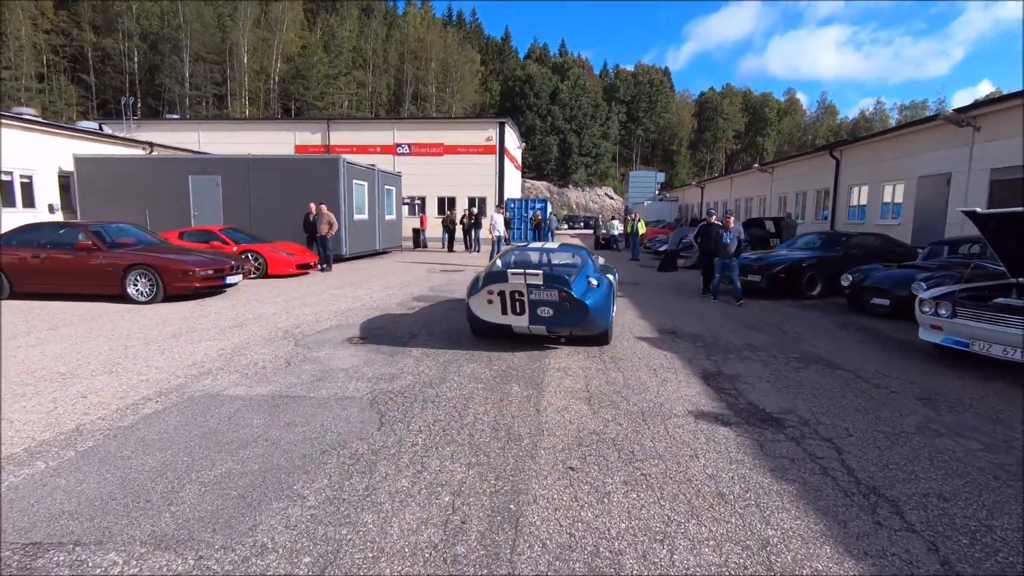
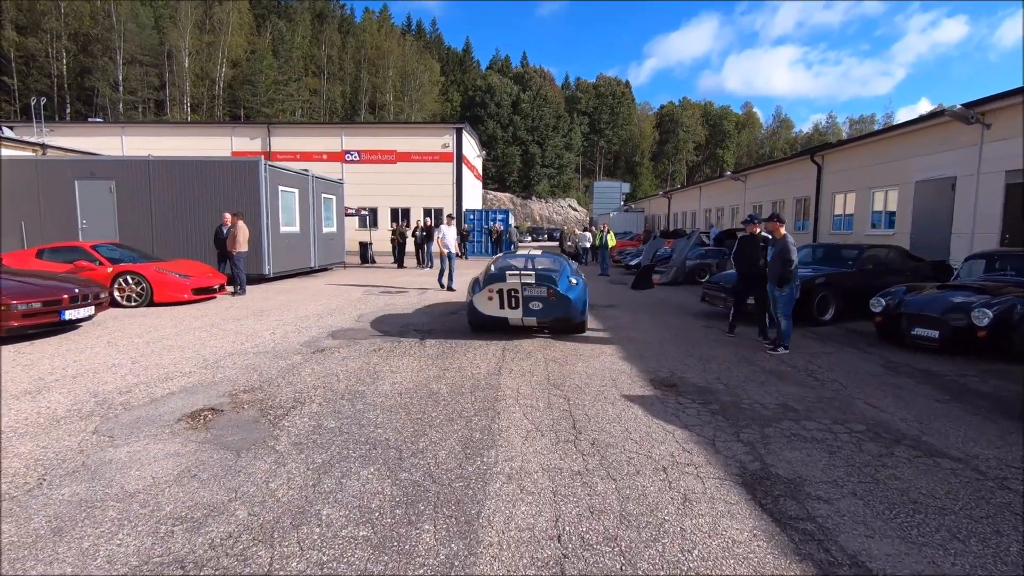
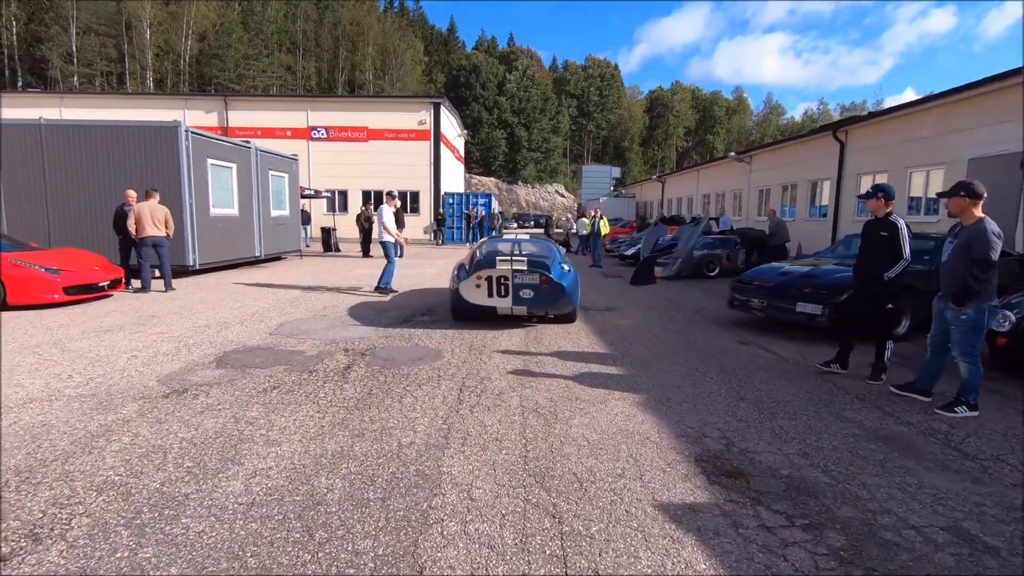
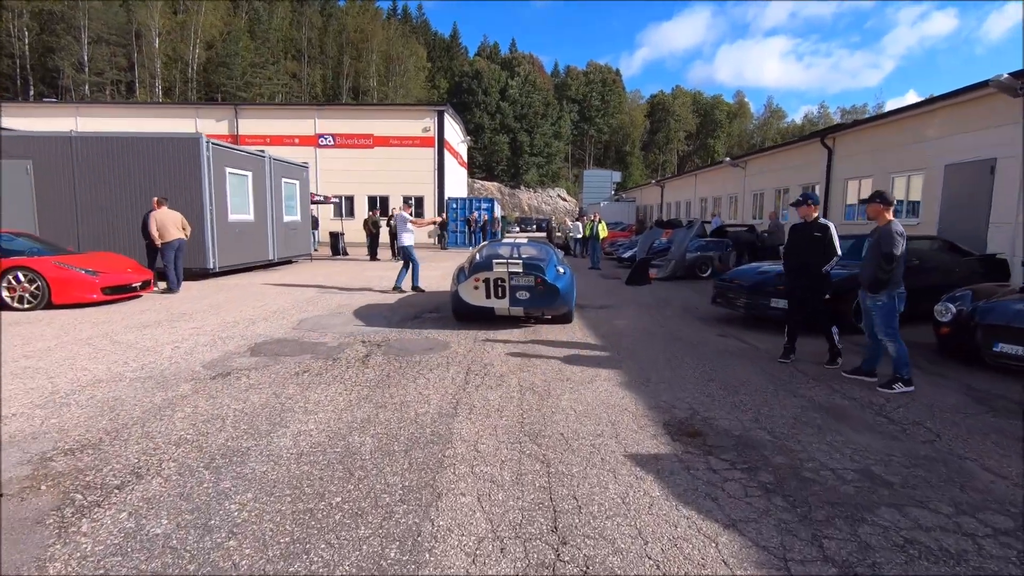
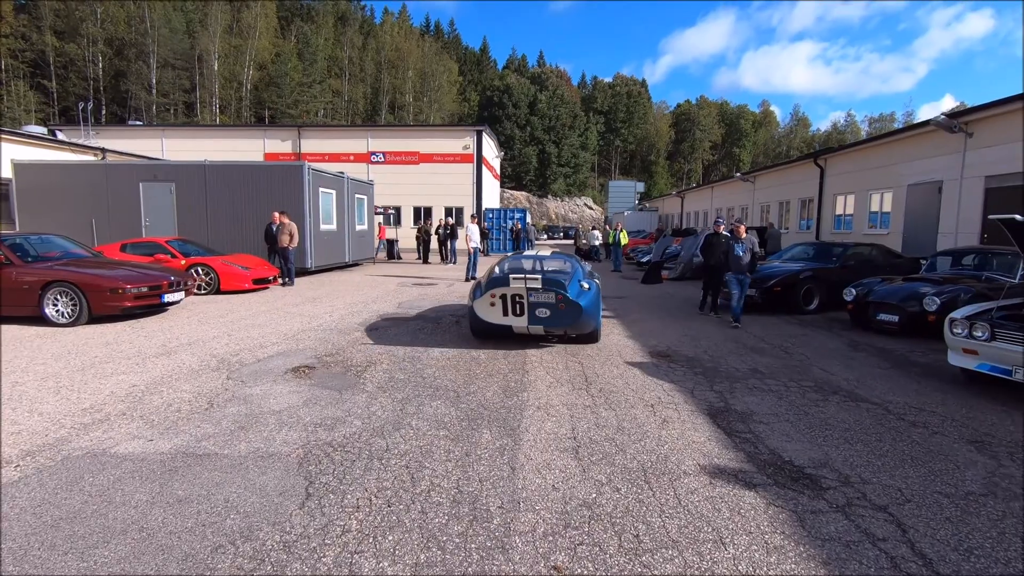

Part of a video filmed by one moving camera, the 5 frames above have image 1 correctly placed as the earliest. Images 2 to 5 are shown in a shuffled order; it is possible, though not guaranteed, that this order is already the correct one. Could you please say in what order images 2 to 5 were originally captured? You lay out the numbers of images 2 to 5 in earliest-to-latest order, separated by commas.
5, 2, 4, 3
